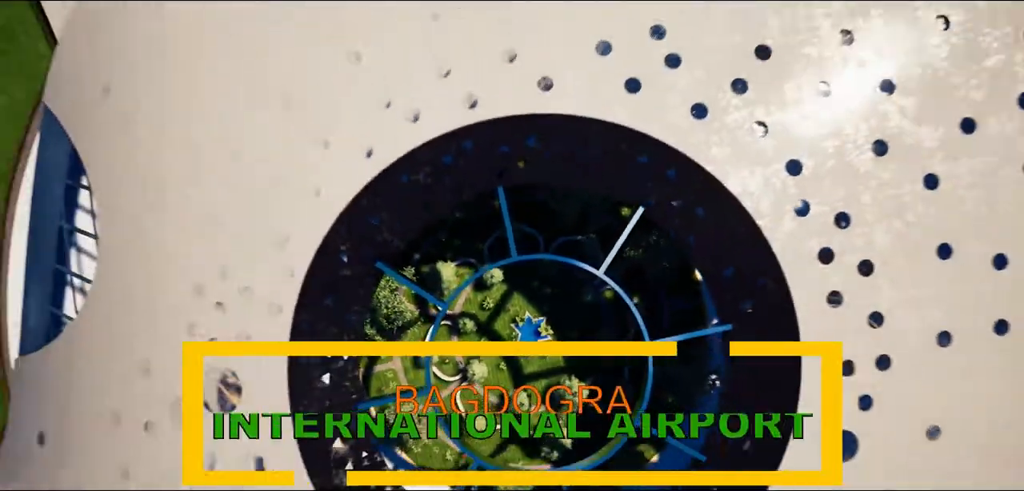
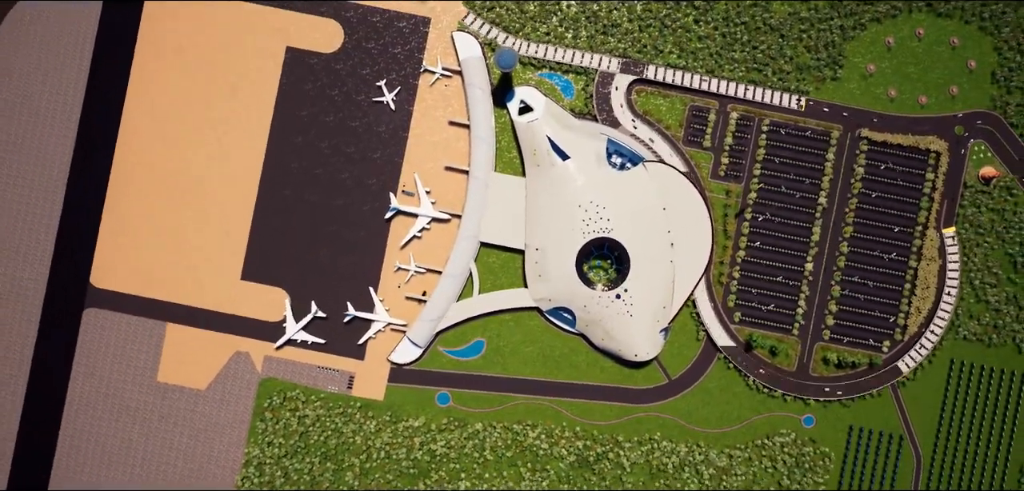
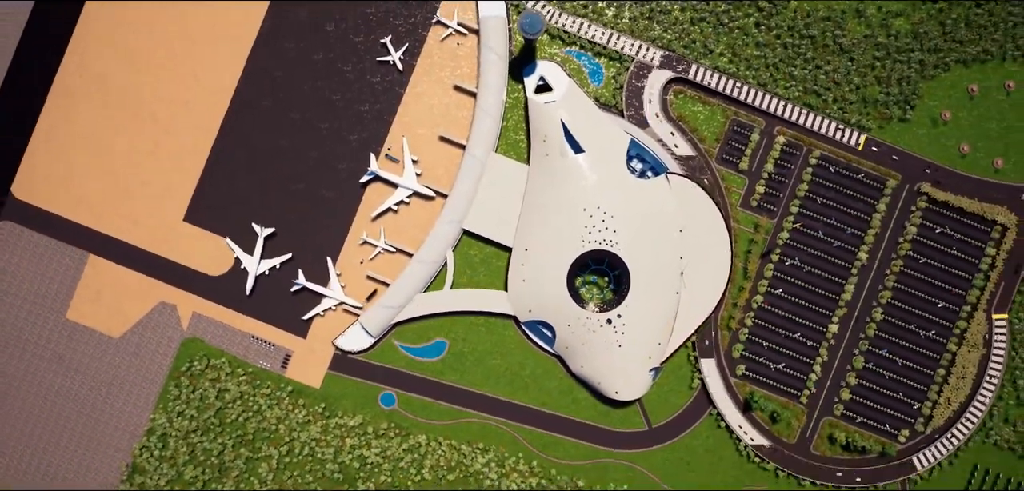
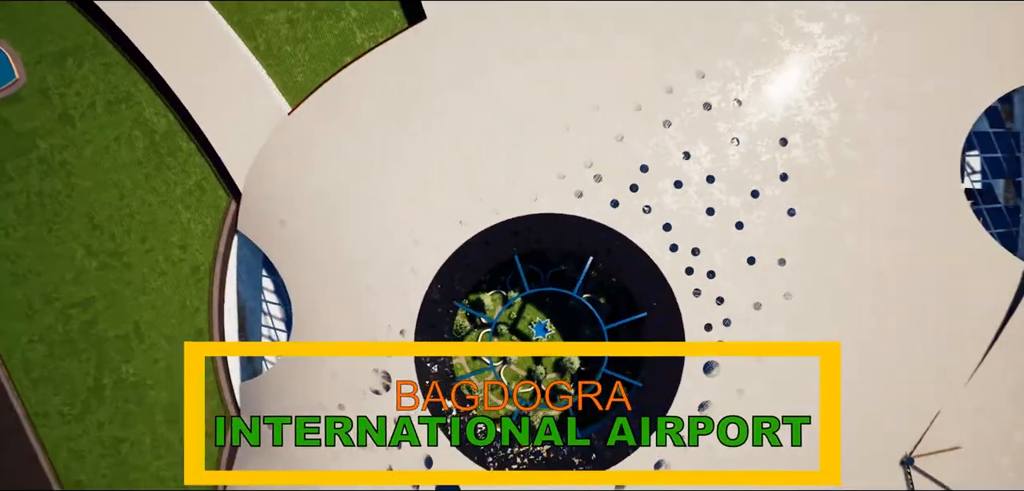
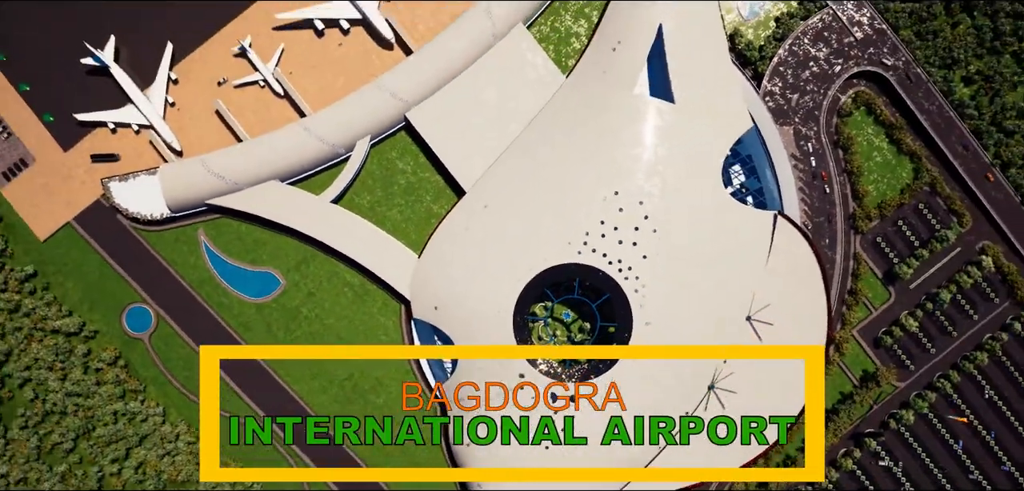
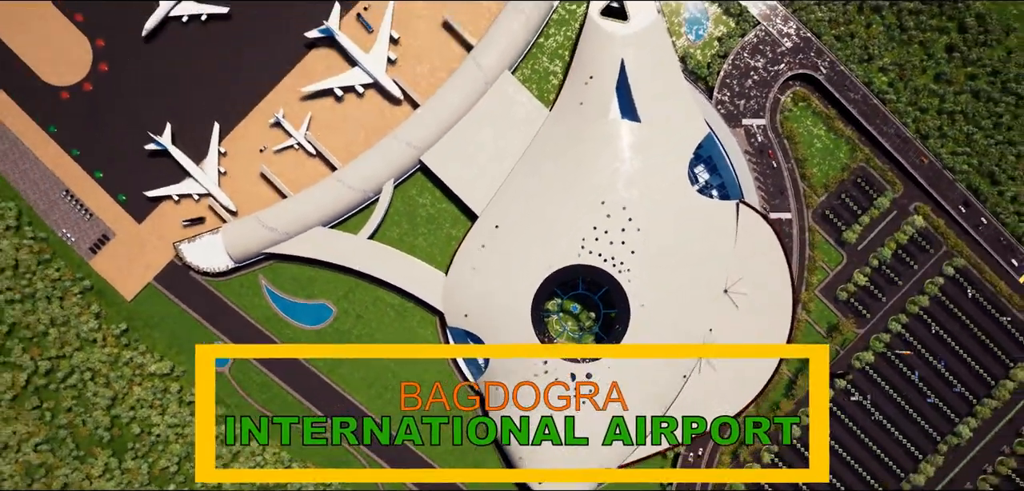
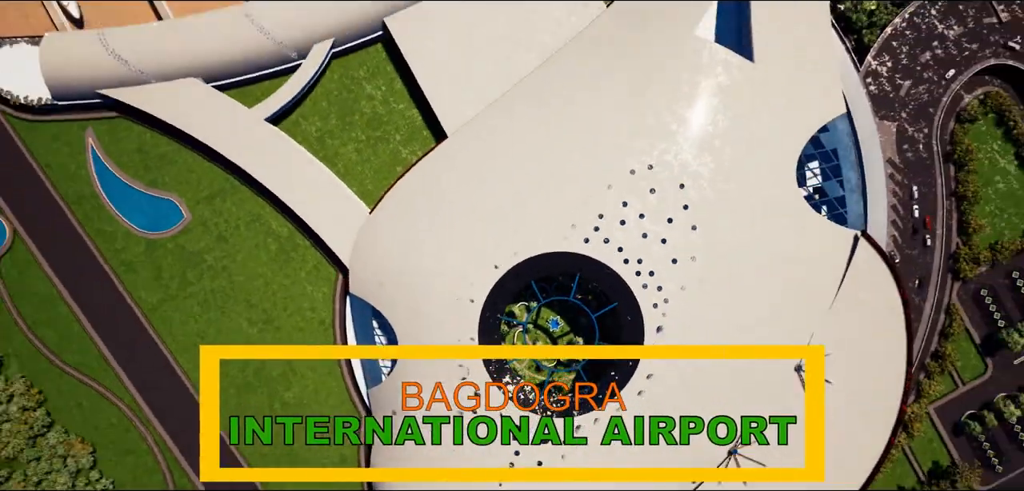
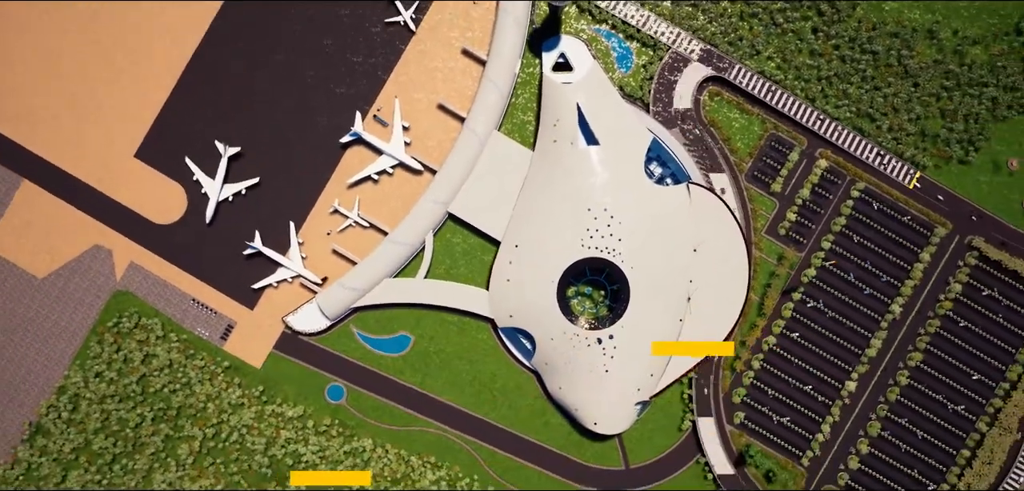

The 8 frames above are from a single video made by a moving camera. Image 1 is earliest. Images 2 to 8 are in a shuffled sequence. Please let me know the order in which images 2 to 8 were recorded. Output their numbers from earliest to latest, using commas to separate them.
4, 7, 5, 6, 8, 3, 2
